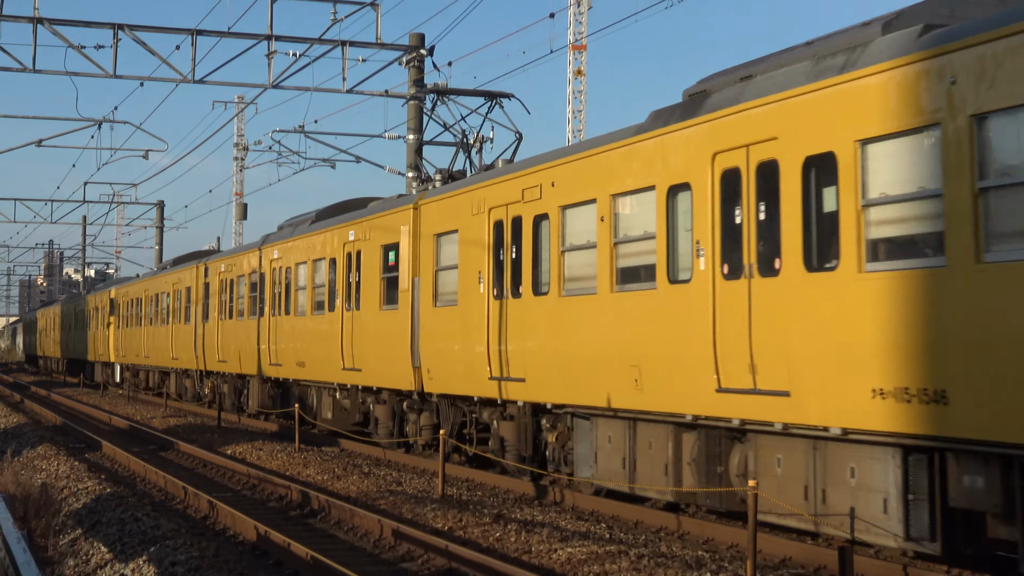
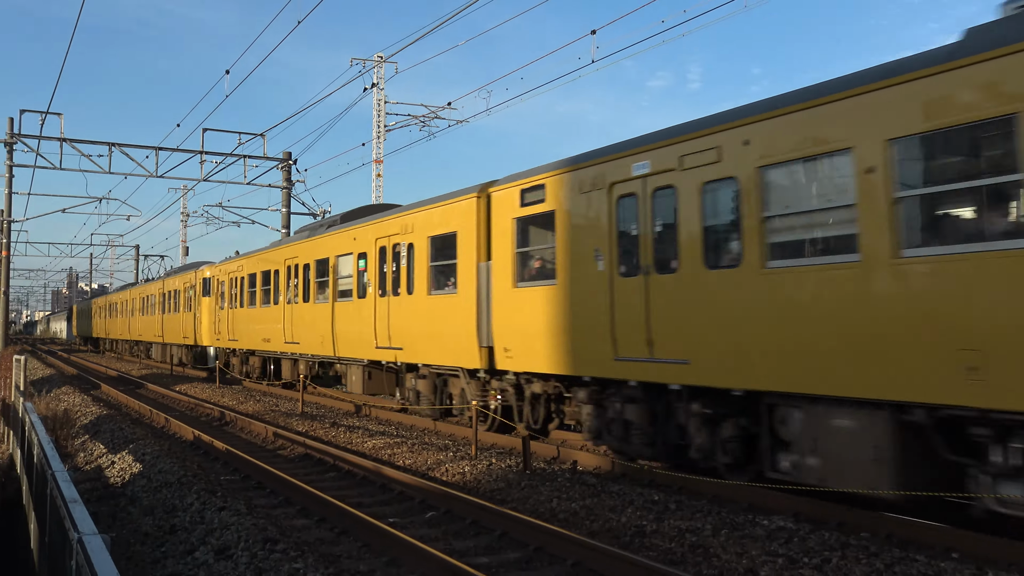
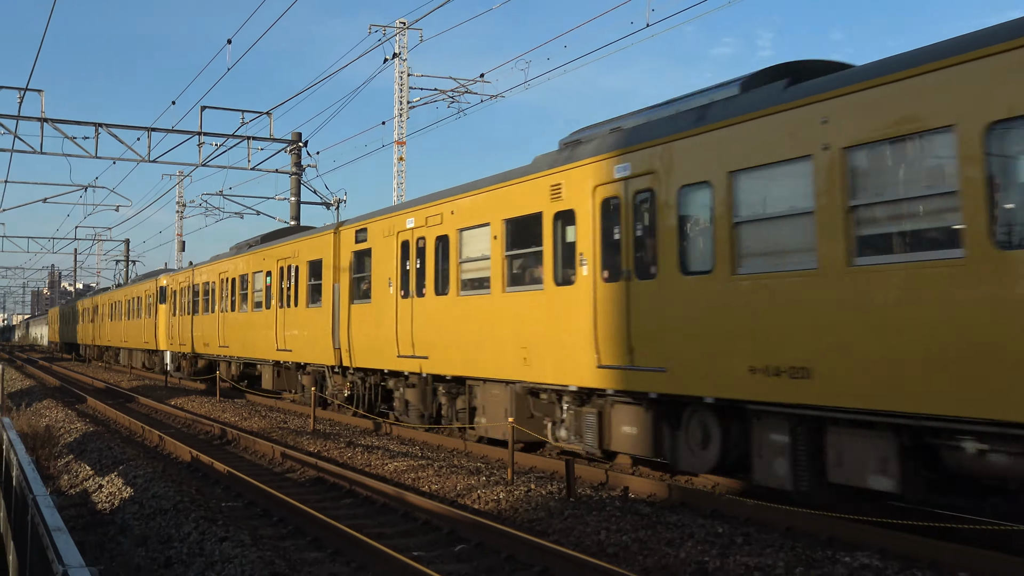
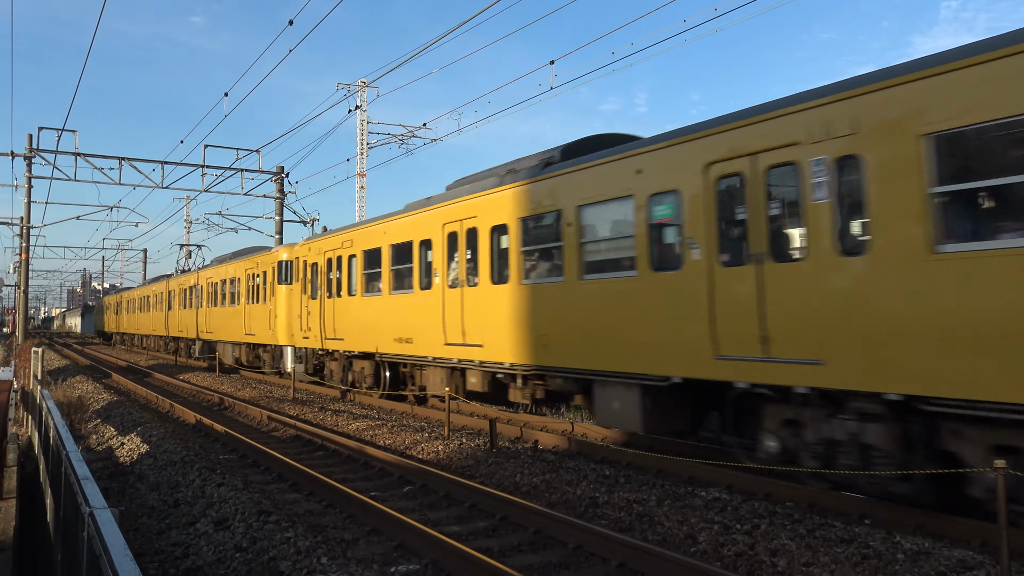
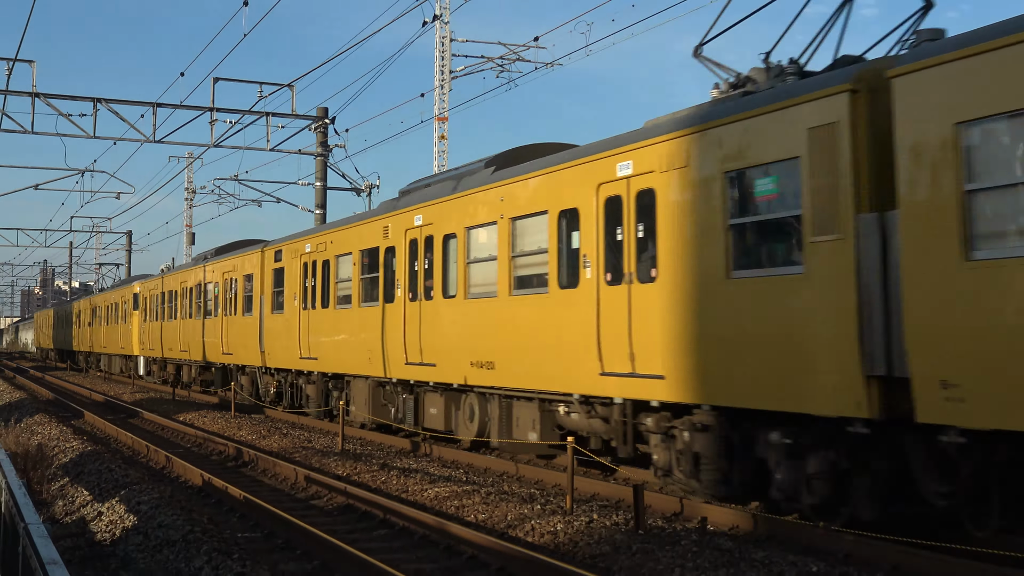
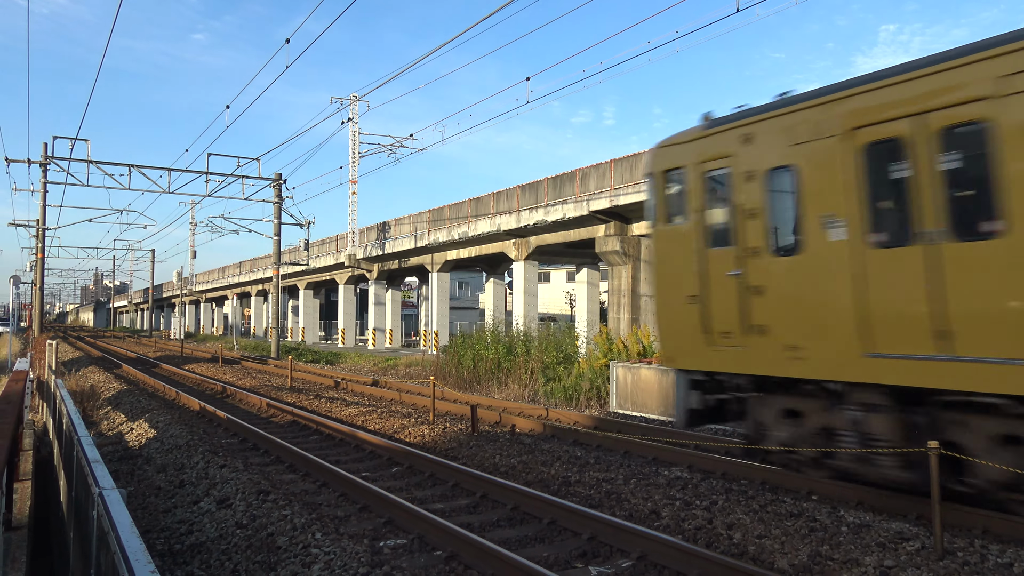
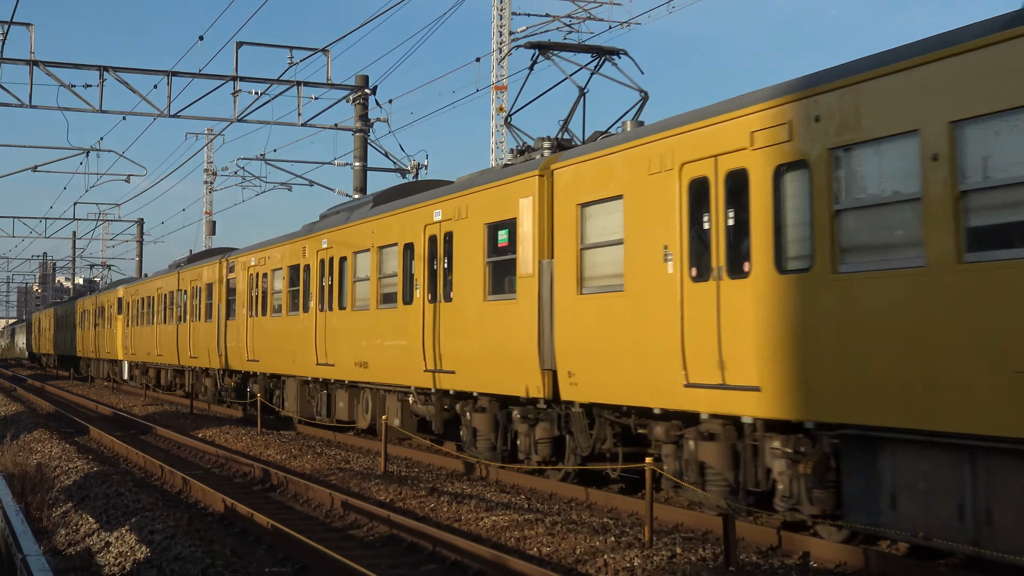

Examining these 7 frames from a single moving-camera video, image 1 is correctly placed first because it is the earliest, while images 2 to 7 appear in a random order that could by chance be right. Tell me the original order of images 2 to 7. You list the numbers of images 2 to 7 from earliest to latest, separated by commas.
7, 5, 3, 2, 4, 6
